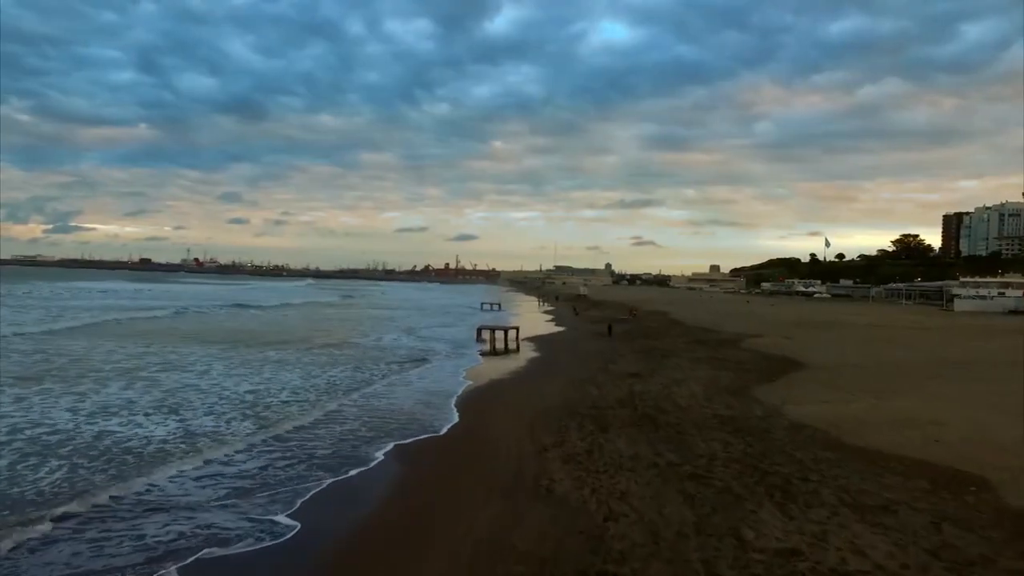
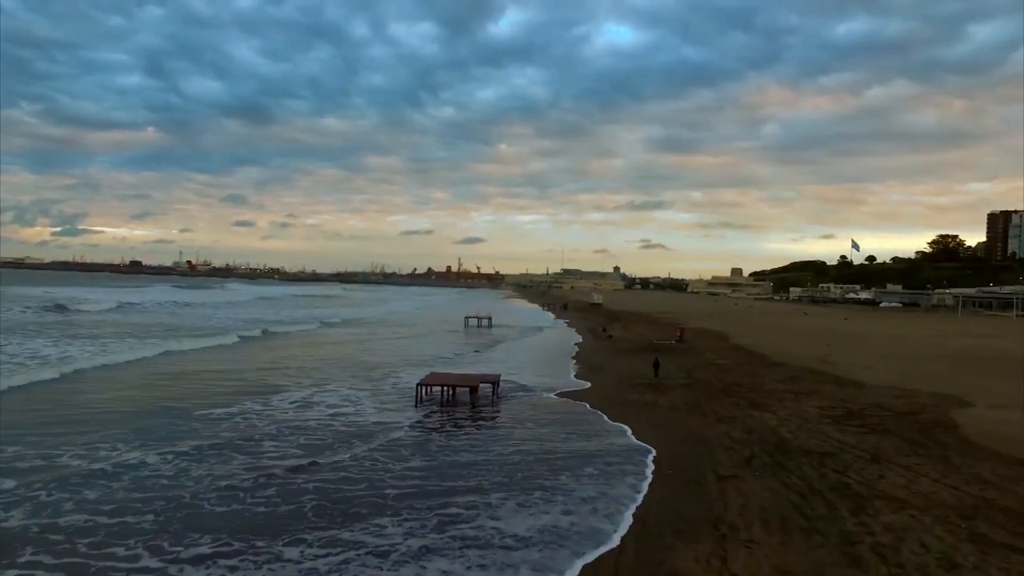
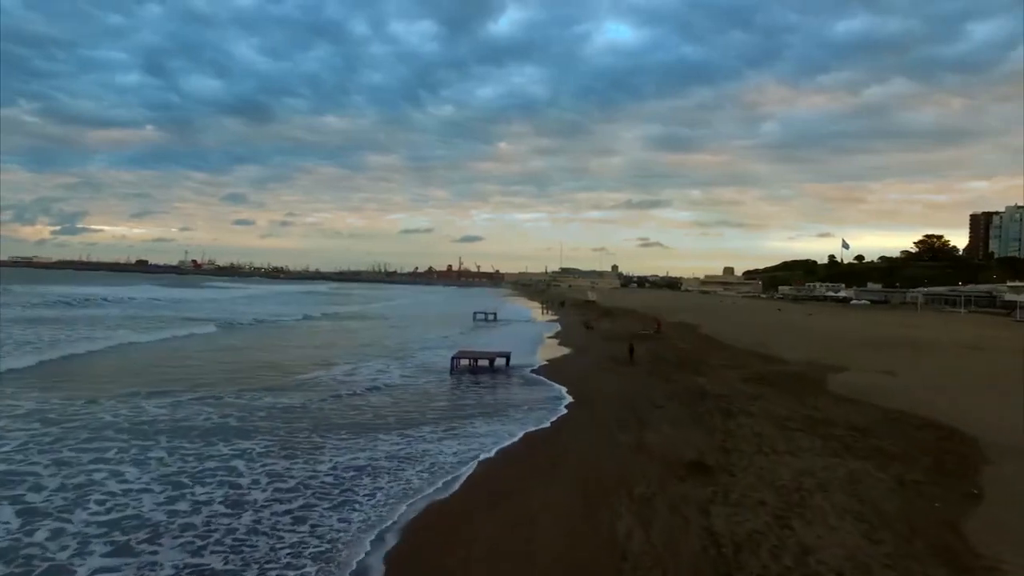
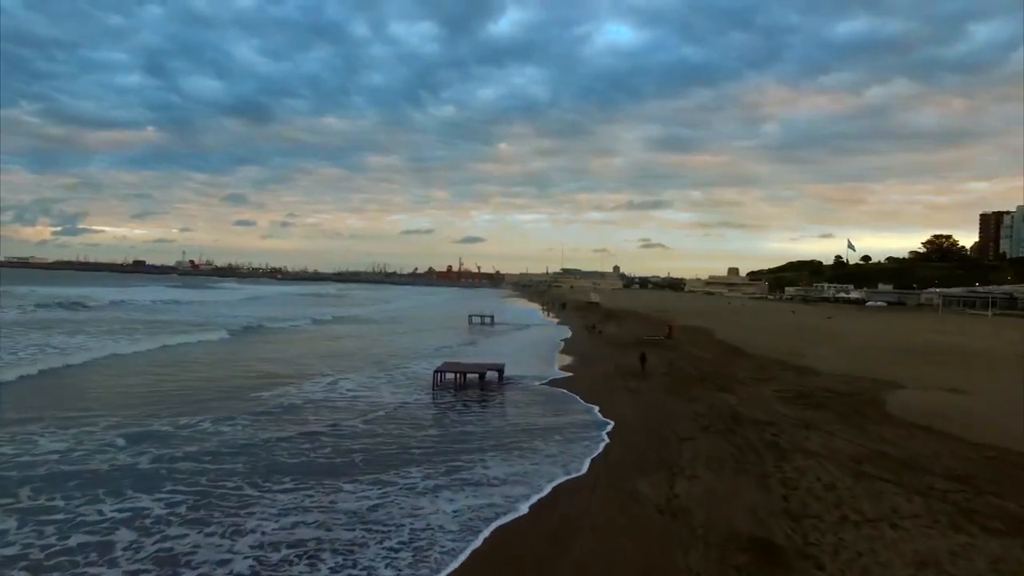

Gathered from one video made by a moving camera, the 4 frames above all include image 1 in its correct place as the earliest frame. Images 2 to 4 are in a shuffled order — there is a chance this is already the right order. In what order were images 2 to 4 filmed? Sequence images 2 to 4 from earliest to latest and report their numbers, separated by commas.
3, 4, 2
